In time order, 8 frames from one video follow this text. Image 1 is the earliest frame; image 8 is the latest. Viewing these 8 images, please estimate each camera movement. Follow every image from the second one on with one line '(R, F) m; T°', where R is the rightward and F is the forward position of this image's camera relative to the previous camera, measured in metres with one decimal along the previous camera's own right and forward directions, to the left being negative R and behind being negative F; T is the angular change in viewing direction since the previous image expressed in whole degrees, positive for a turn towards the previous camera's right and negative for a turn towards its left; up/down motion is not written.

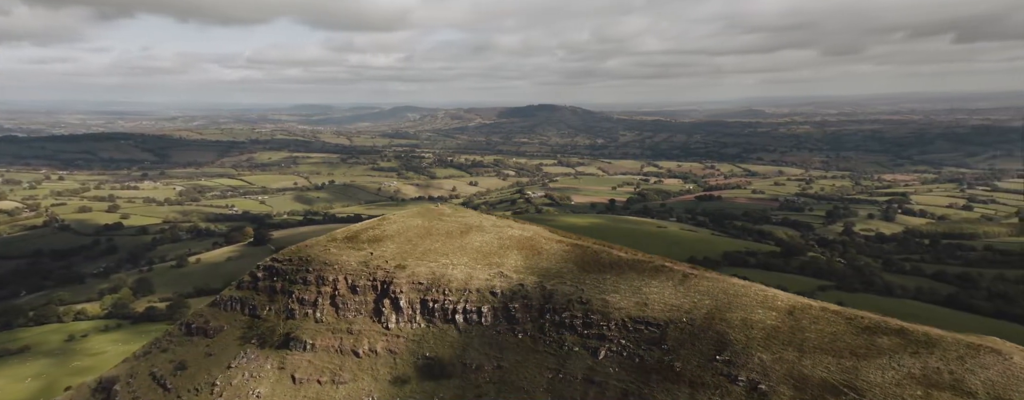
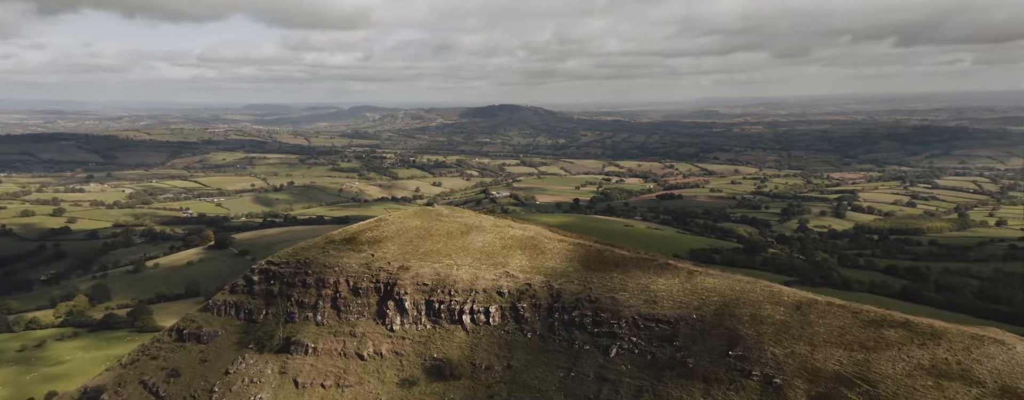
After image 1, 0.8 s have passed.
(-3.4, +0.2) m; +3°
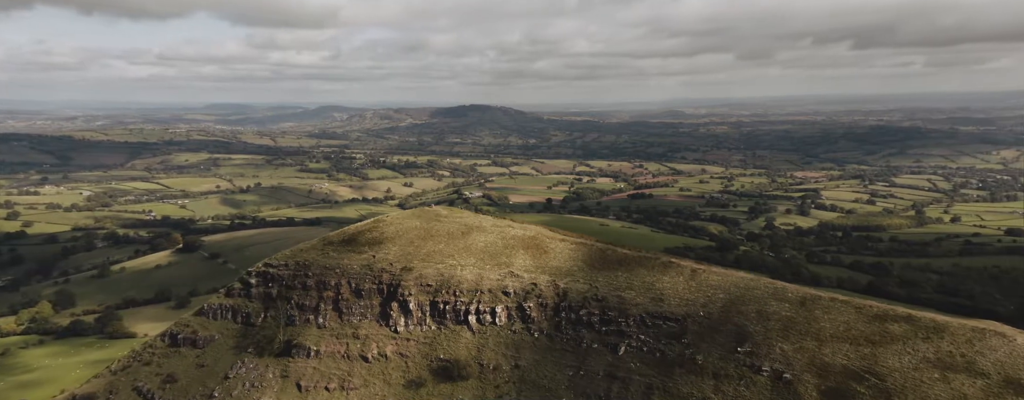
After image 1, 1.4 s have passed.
(-2.6, +0.1) m; +2°
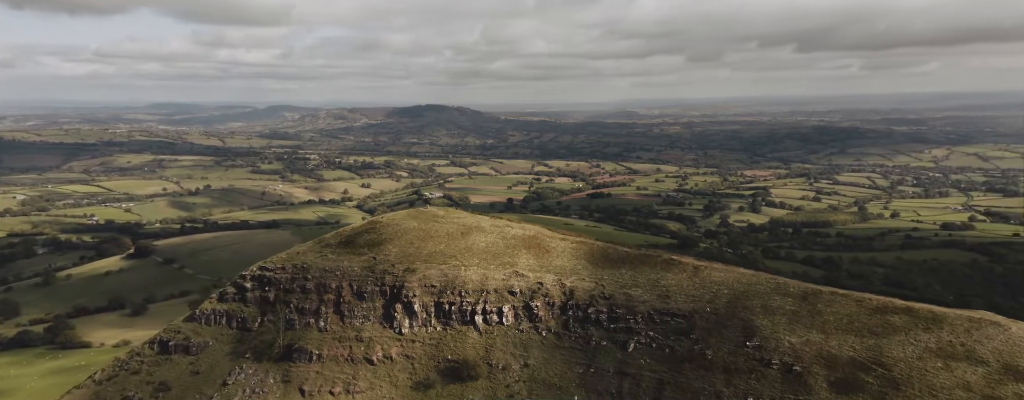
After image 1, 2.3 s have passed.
(-3.6, +0.1) m; +3°
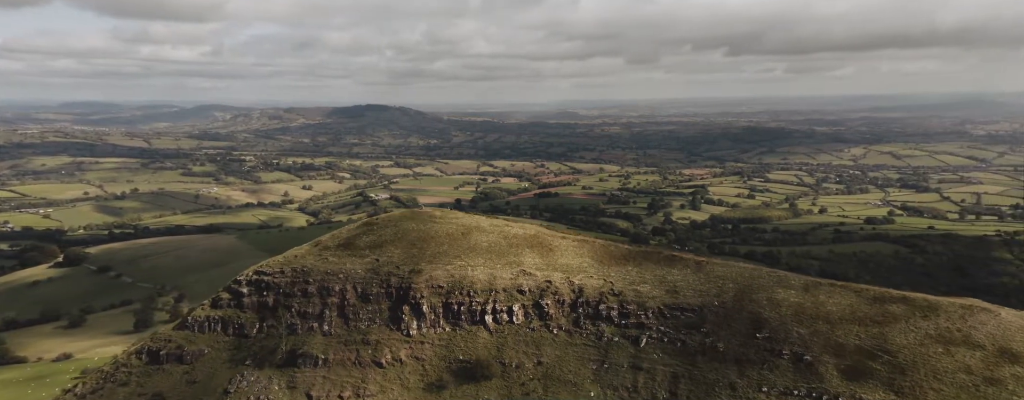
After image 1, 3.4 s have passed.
(-4.8, 0.0) m; +4°
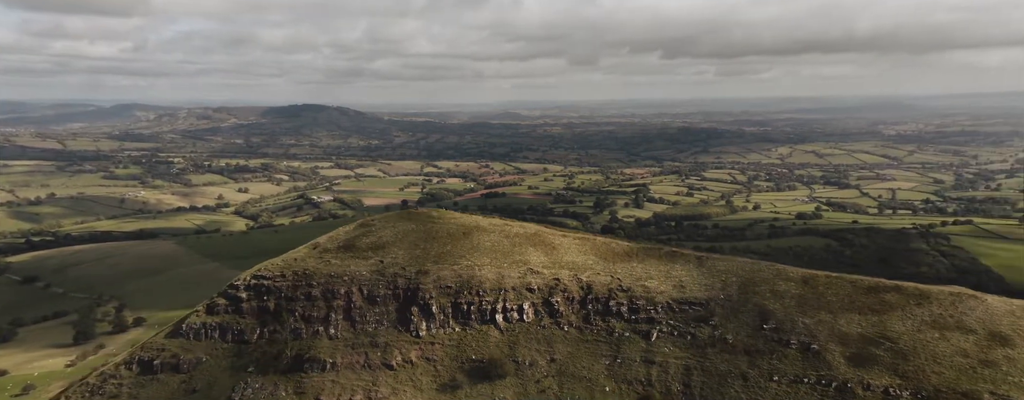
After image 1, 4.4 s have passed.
(-4.9, -0.1) m; +4°
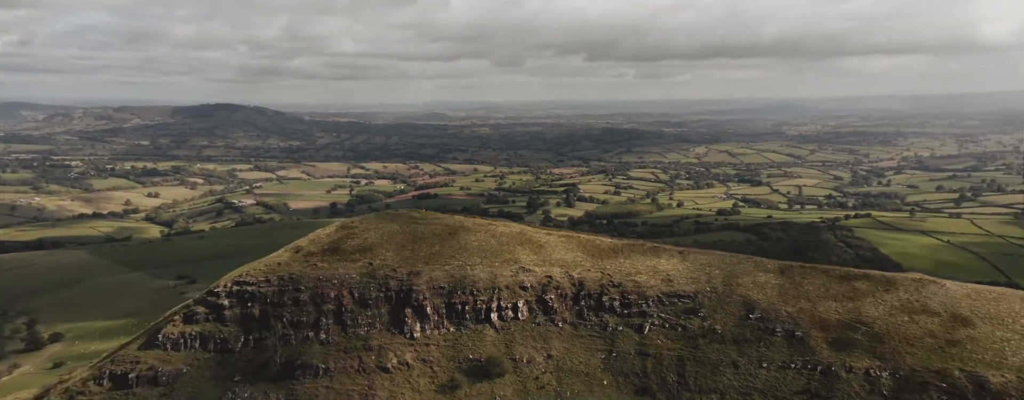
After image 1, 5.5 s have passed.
(-4.7, -0.2) m; +5°
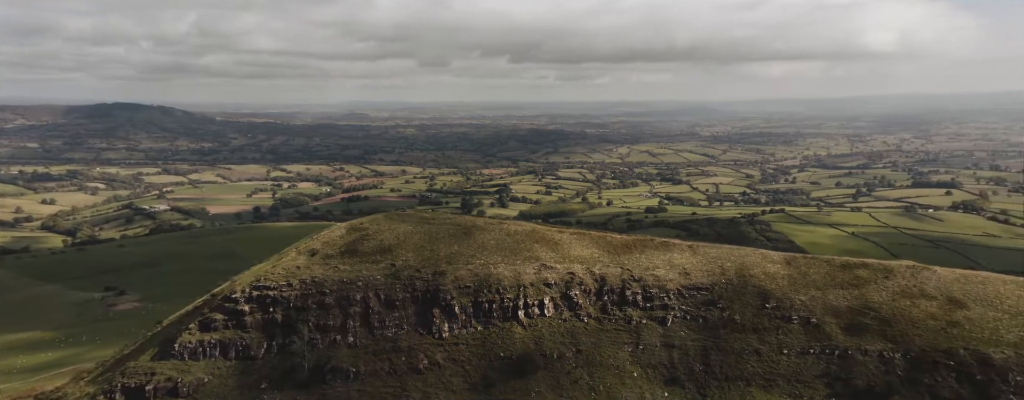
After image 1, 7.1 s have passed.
(-7.6, -0.5) m; +5°
